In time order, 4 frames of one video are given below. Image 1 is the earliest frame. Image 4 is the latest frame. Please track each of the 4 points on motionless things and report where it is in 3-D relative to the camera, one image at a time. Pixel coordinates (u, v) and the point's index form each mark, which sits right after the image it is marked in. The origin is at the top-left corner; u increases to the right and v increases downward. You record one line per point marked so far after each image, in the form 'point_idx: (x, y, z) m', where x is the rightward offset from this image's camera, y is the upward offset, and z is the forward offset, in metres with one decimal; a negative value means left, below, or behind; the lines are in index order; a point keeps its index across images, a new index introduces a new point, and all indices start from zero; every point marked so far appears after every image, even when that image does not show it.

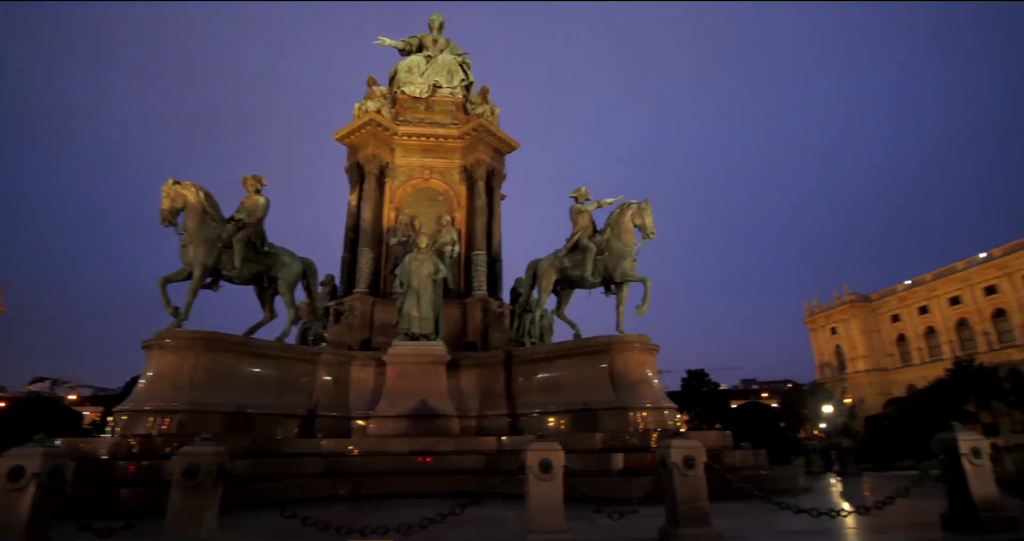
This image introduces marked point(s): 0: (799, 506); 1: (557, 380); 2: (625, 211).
0: (+5.8, -4.7, +10.2) m
1: (+1.1, -2.7, +12.3) m
2: (+2.7, +1.4, +12.1) m
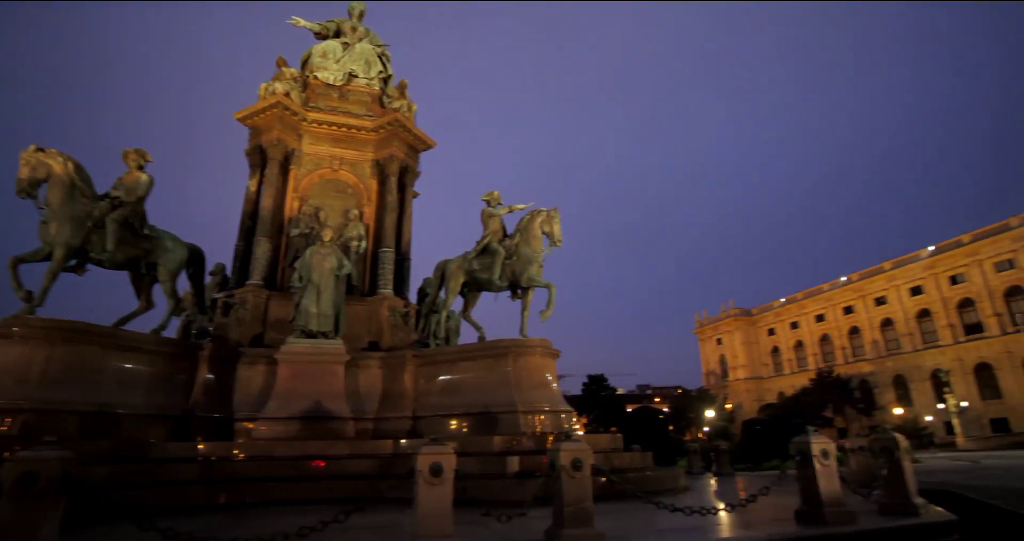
0: (+3.6, -5.0, +10.8) m
1: (-1.3, -2.7, +12.2) m
2: (+0.5, +1.3, +12.4) m
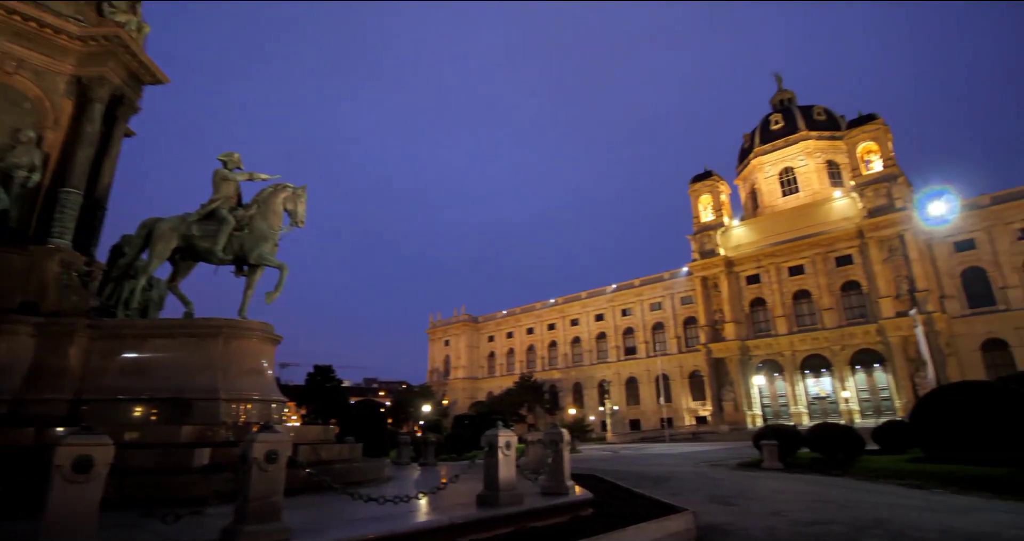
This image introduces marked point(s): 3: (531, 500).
0: (-3.0, -5.0, +11.3) m
1: (-7.5, -1.9, +10.5) m
2: (-5.3, +1.8, +11.5) m
3: (+0.4, -5.0, +11.0) m
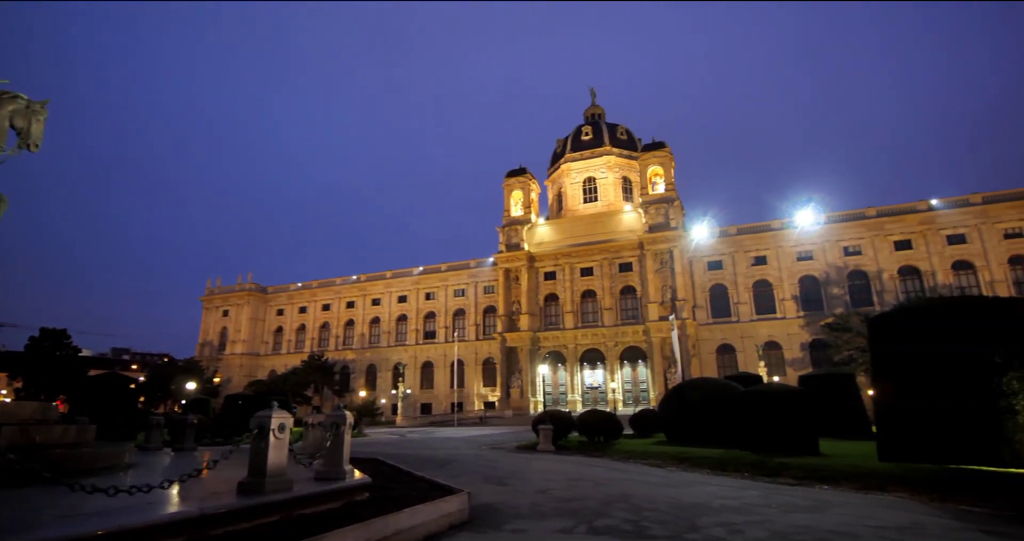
0: (-7.5, -4.0, +9.5) m
1: (-11.2, -0.5, +7.4) m
2: (-9.0, +3.0, +9.0) m
3: (-4.2, -4.4, +10.3) m
